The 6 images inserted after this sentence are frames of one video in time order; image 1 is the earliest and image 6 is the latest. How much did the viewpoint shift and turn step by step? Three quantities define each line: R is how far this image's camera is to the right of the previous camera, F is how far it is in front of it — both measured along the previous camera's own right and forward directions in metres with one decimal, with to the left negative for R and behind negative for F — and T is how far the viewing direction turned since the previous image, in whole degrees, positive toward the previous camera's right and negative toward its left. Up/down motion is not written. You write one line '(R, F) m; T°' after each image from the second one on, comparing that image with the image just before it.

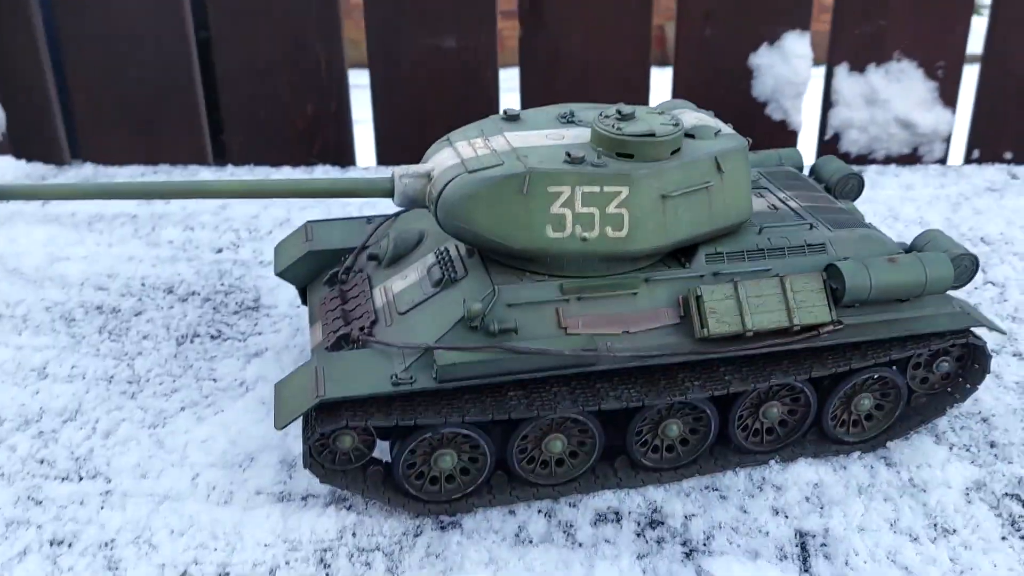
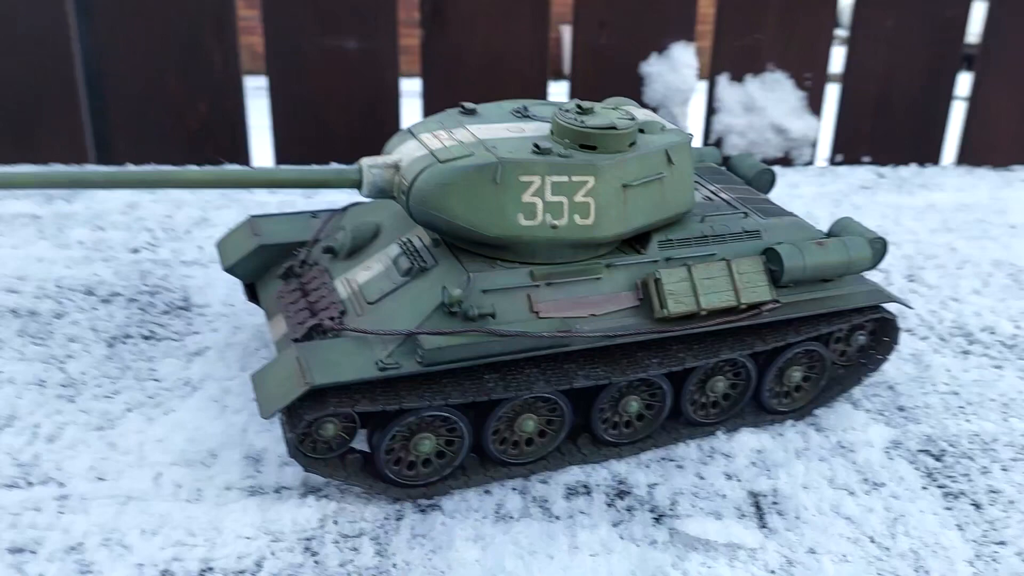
(-0.9, -0.2) m; +10°
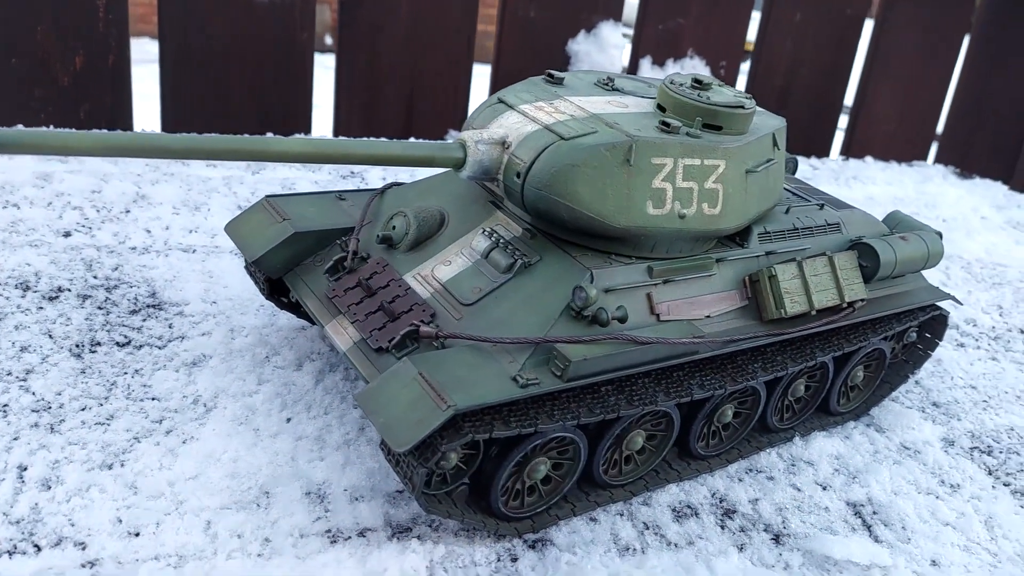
(-2.1, +1.1) m; +13°
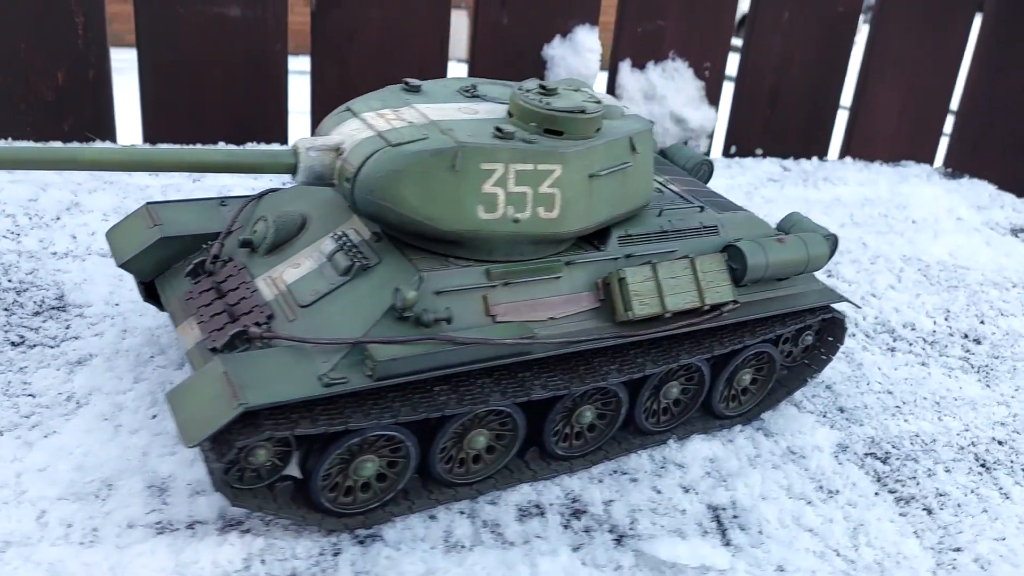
(+1.5, -0.1) m; -5°
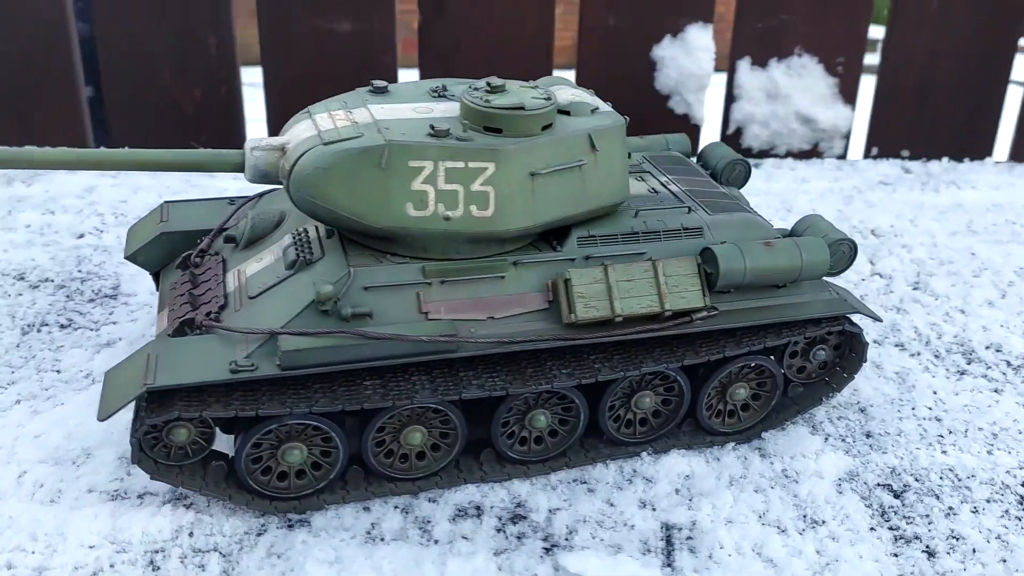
(+1.9, +0.3) m; -14°
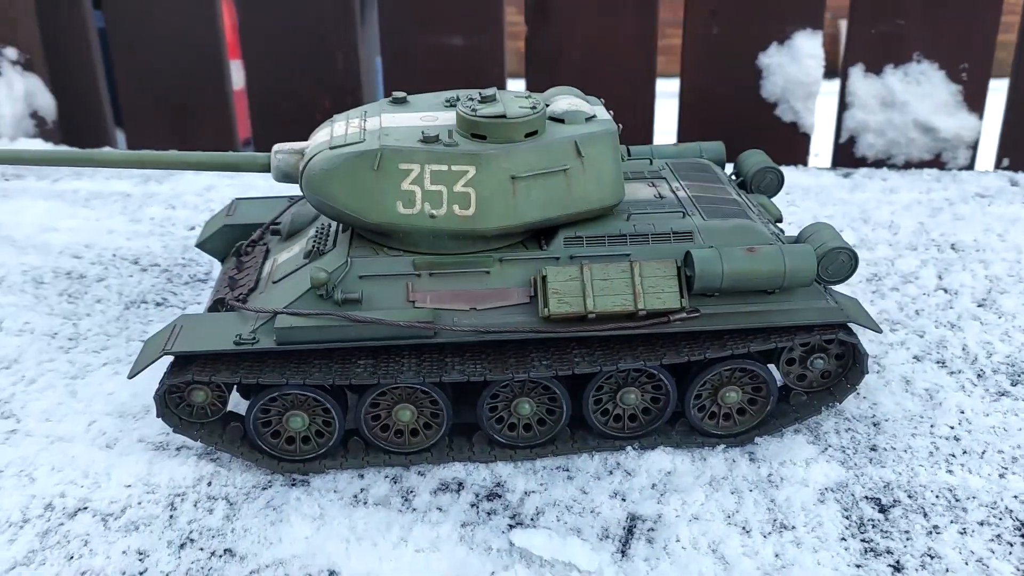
(+1.5, -0.3) m; -12°
